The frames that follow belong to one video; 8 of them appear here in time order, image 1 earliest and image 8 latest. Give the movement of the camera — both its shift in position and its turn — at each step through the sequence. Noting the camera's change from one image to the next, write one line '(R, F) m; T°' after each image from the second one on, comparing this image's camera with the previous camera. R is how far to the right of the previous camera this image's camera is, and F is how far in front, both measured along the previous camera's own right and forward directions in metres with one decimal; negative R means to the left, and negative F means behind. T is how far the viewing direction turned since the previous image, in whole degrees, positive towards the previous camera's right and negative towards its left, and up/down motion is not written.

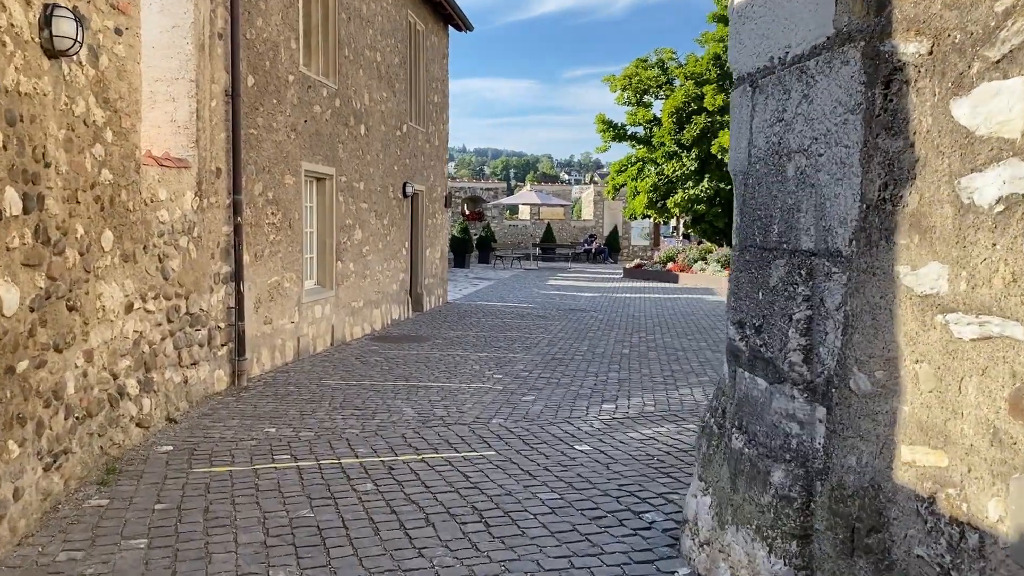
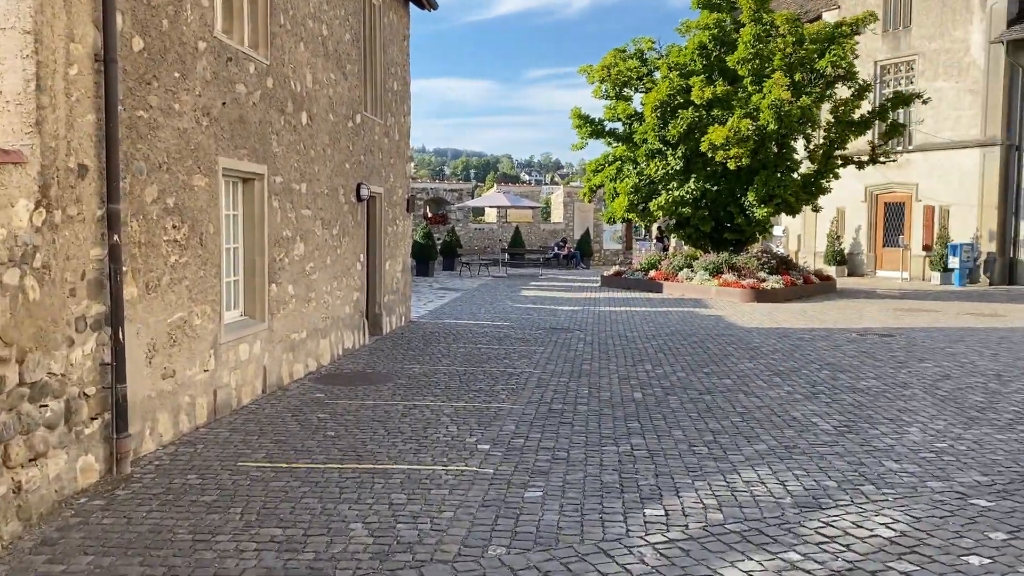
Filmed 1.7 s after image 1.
(-0.2, +2.0) m; +3°
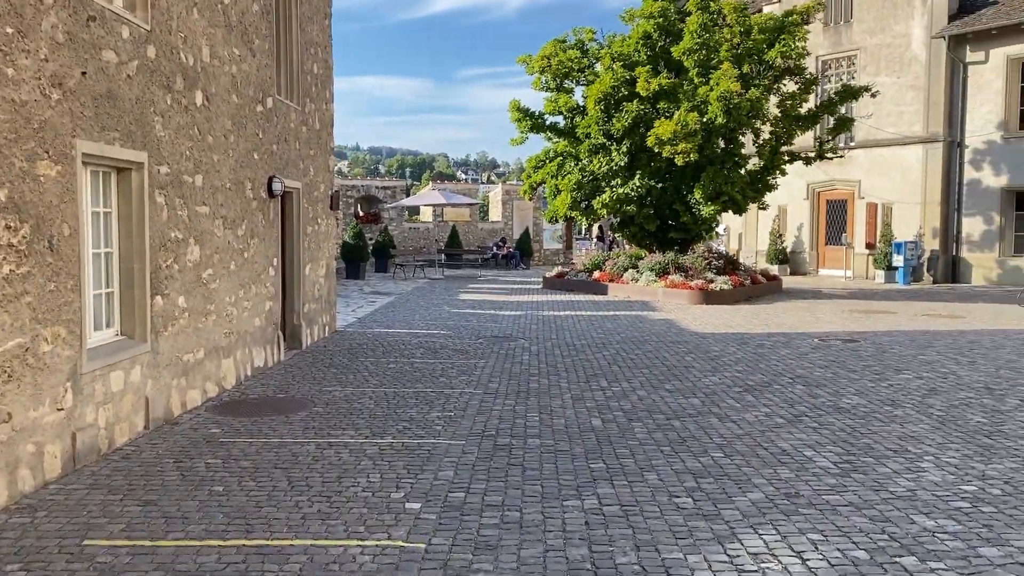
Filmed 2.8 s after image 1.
(0.0, +1.2) m; +4°
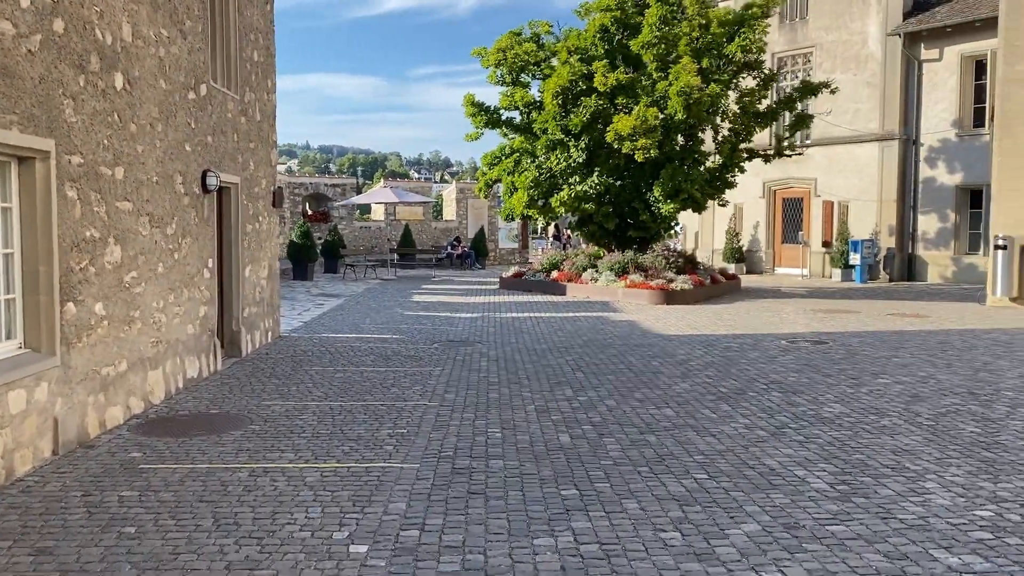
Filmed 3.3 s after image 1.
(0.0, +0.6) m; +3°
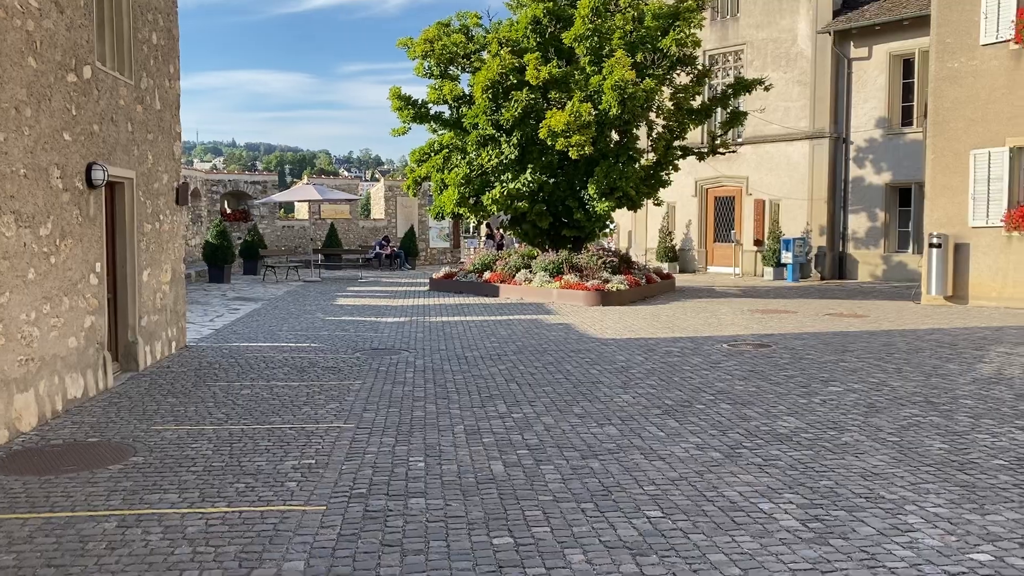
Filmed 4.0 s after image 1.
(+0.1, +0.7) m; +4°
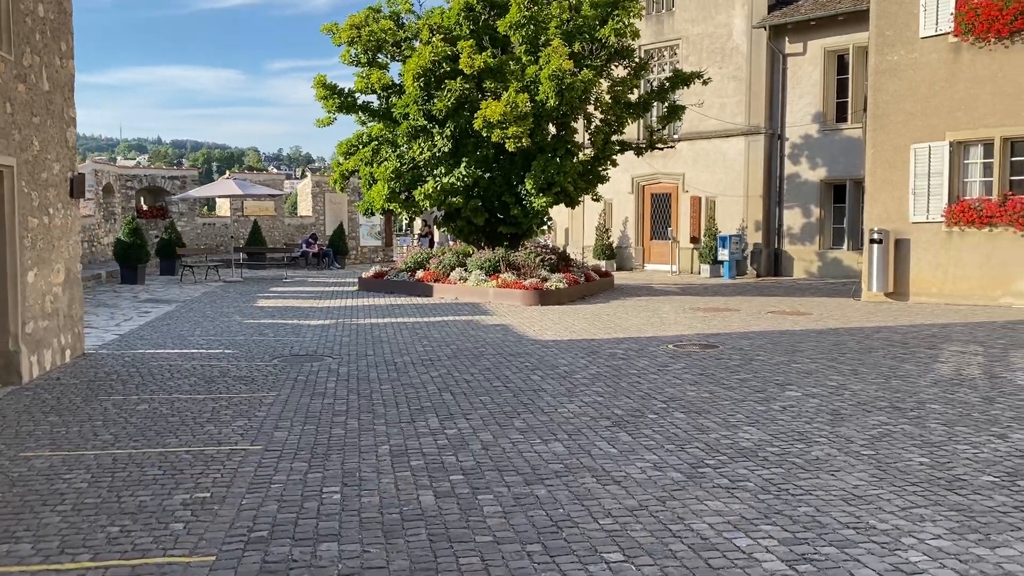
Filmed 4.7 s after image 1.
(0.0, +0.7) m; +4°
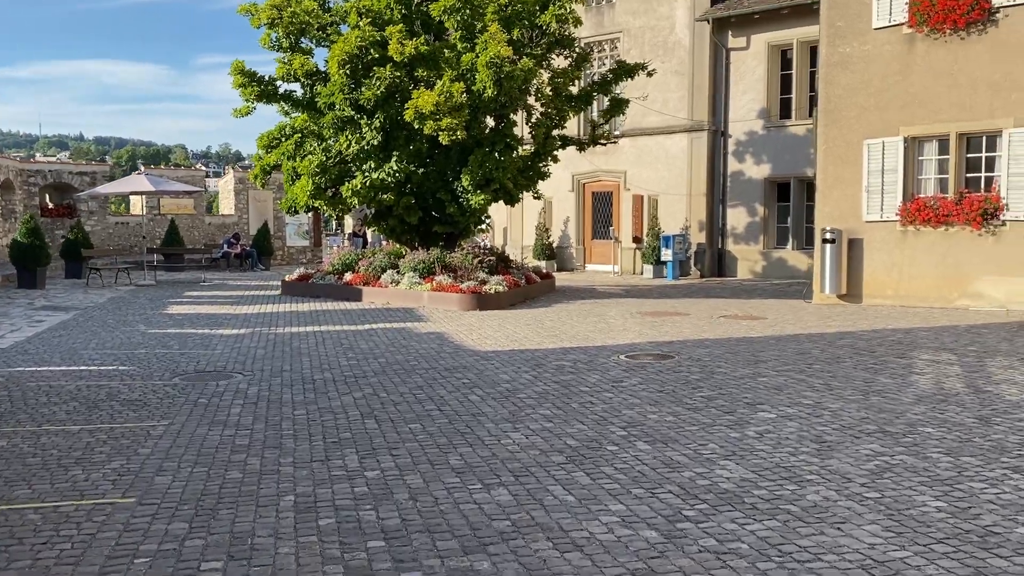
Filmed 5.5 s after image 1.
(0.0, +1.0) m; +4°
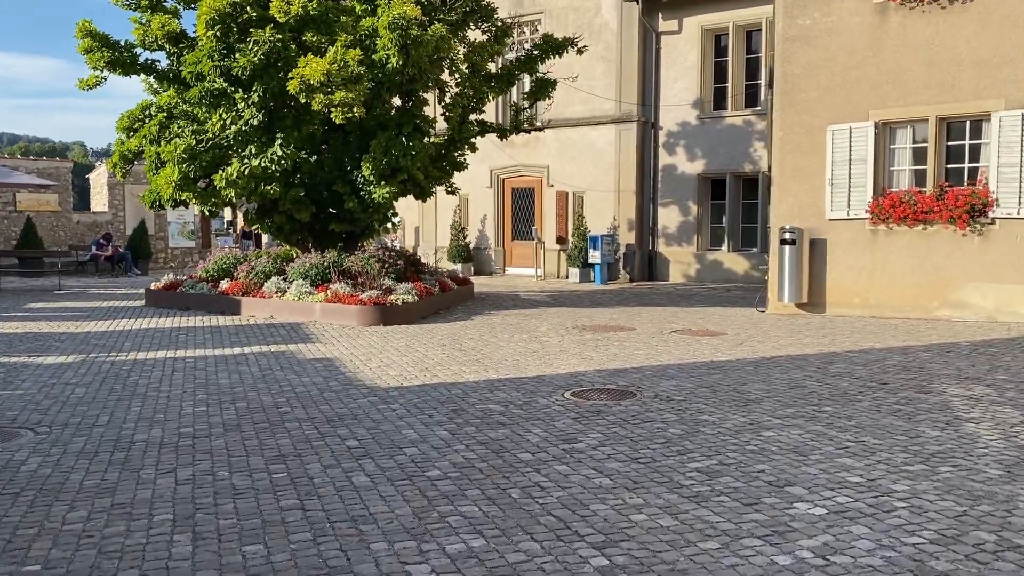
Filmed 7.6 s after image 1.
(0.0, +2.4) m; +6°
